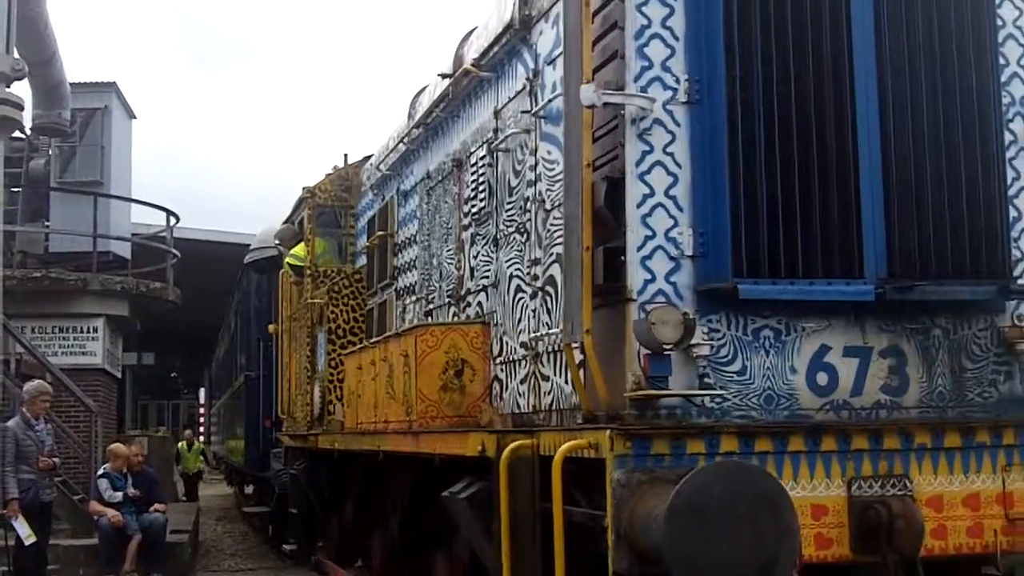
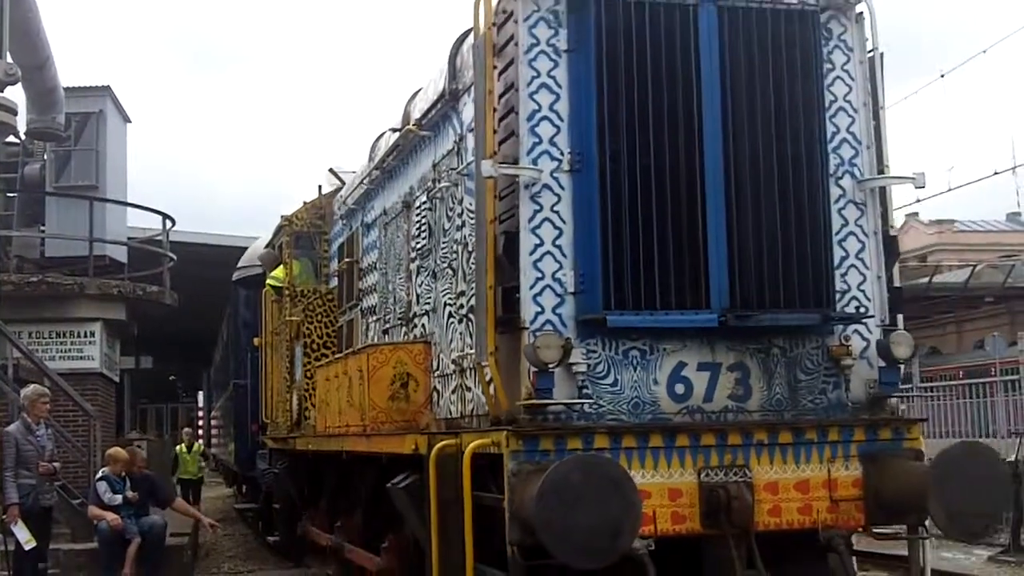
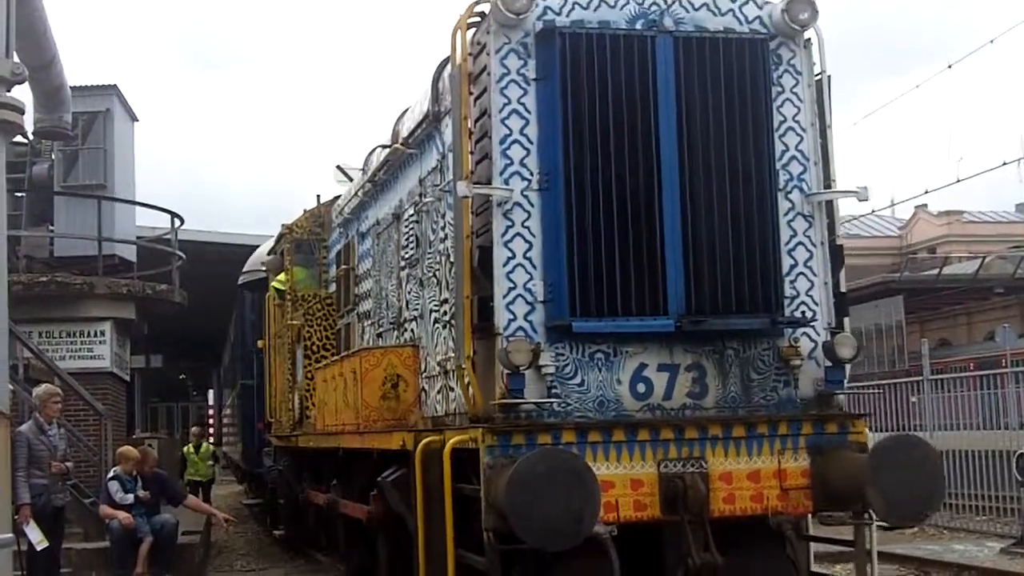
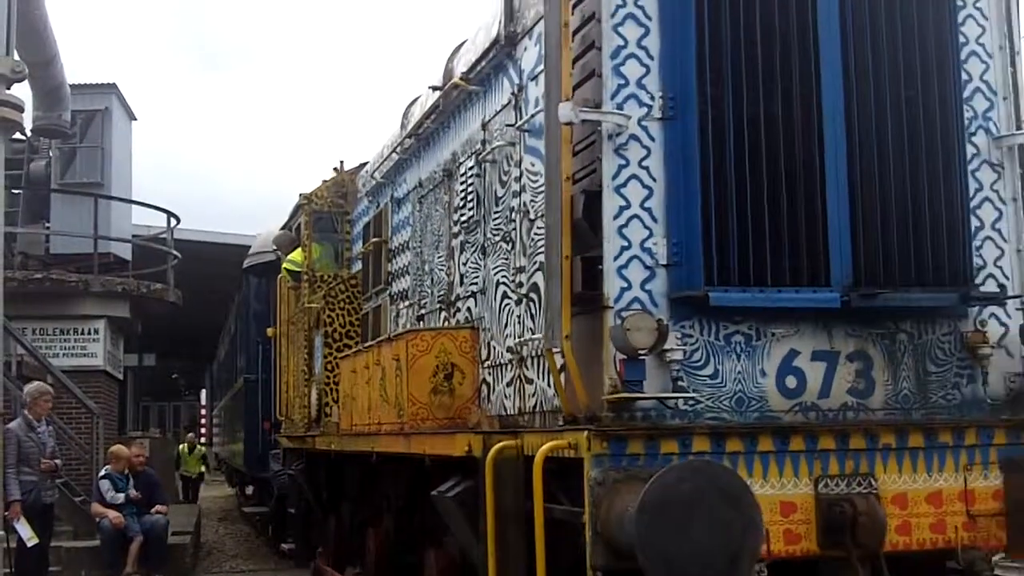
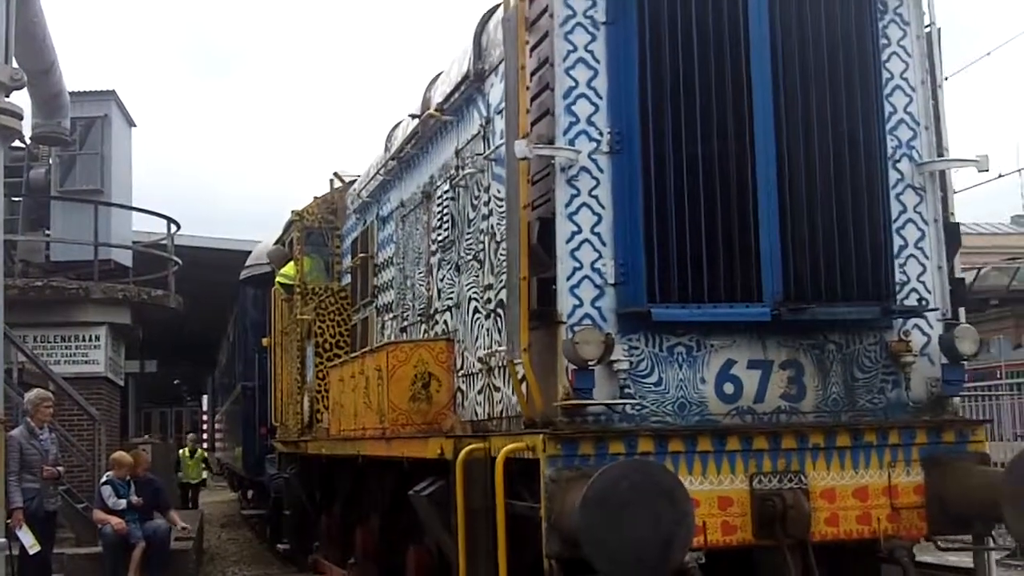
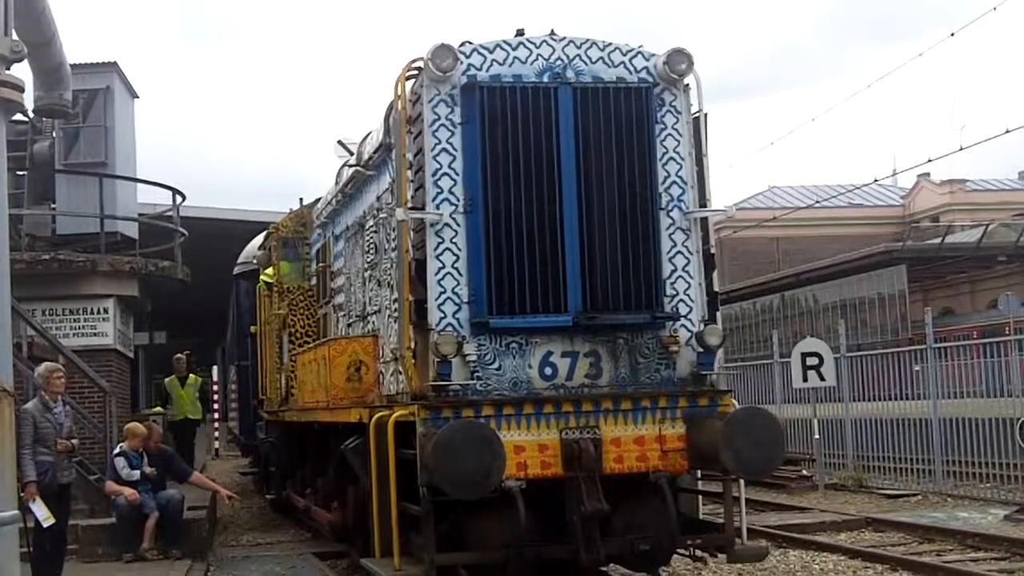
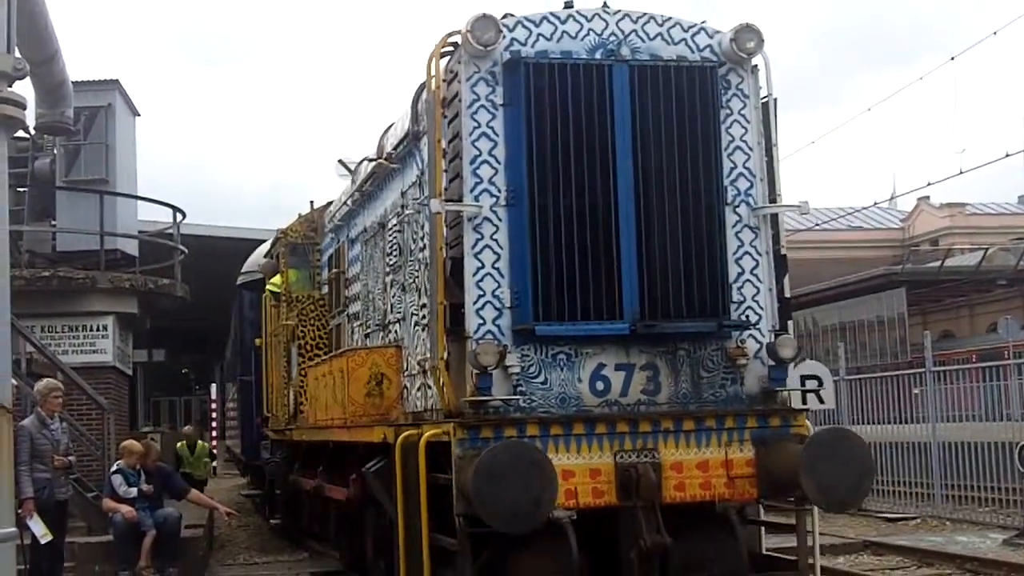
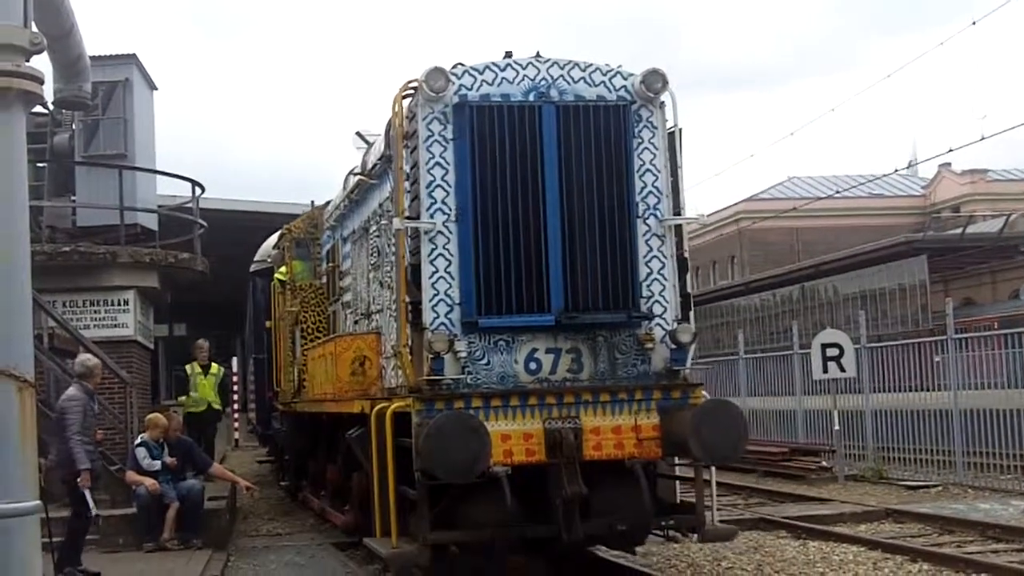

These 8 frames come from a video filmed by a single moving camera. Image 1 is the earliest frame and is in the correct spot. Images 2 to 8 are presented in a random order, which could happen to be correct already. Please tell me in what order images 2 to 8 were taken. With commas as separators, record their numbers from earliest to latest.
4, 5, 2, 3, 7, 6, 8
